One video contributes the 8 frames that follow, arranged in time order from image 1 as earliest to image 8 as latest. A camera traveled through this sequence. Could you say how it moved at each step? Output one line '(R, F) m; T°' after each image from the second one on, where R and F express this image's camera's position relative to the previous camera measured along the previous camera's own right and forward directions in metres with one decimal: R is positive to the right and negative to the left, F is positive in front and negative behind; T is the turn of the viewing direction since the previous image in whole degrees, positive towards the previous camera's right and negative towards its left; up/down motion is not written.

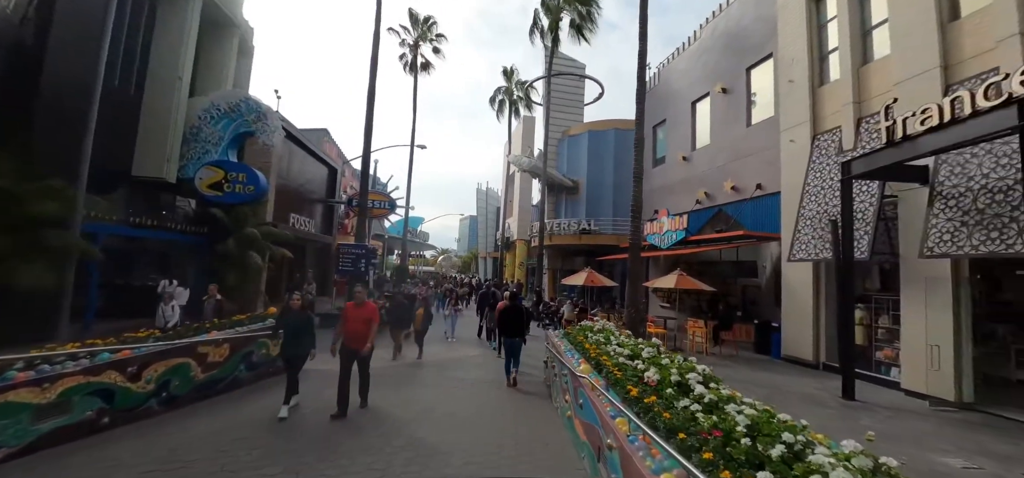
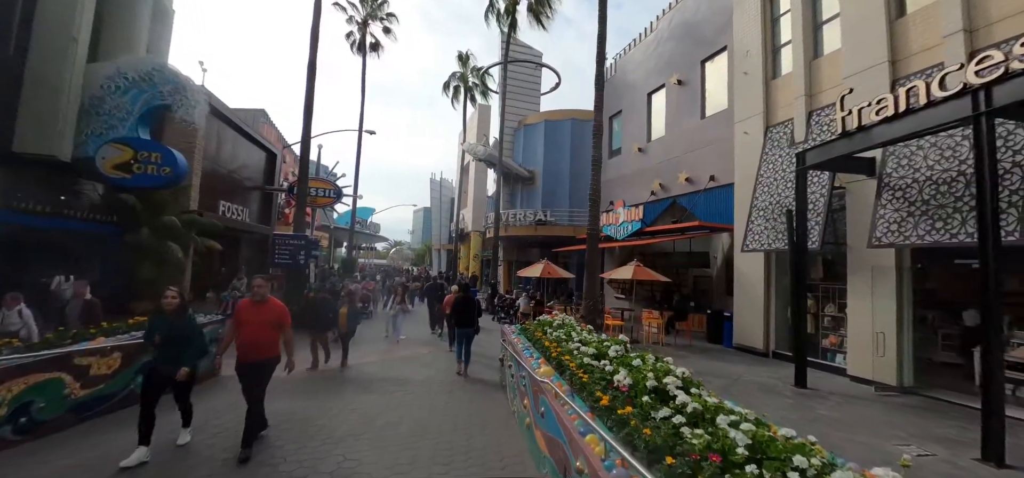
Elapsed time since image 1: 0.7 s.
(0.0, +0.6) m; +6°
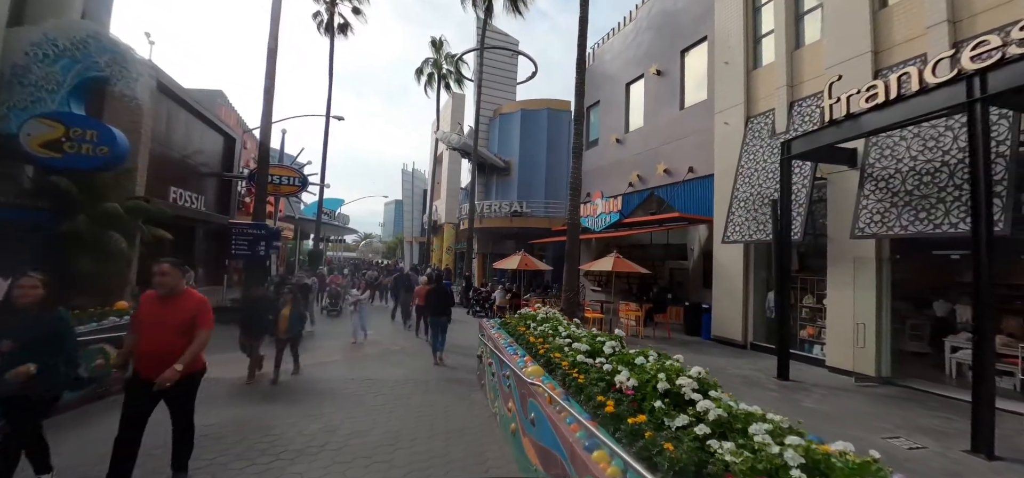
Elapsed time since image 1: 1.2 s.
(-0.1, +0.5) m; +4°
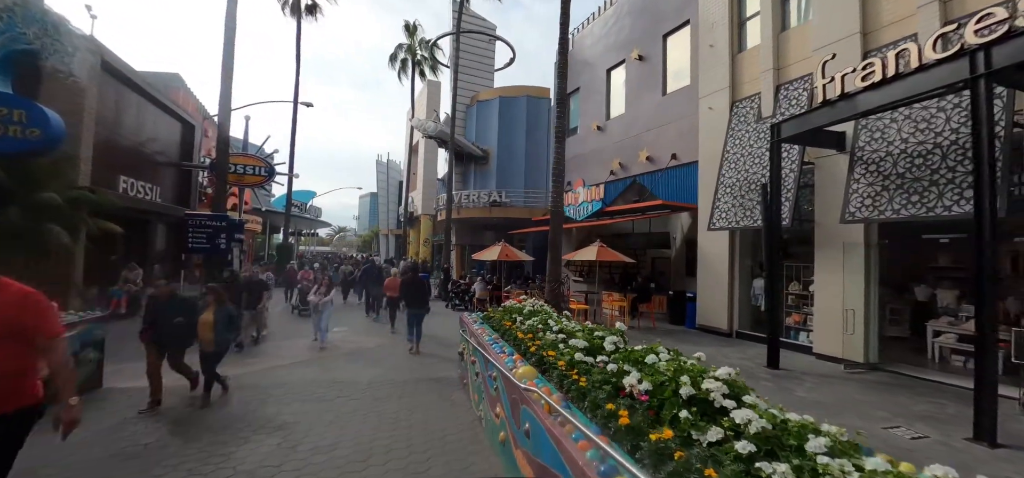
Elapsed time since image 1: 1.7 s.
(-0.1, +0.5) m; +3°
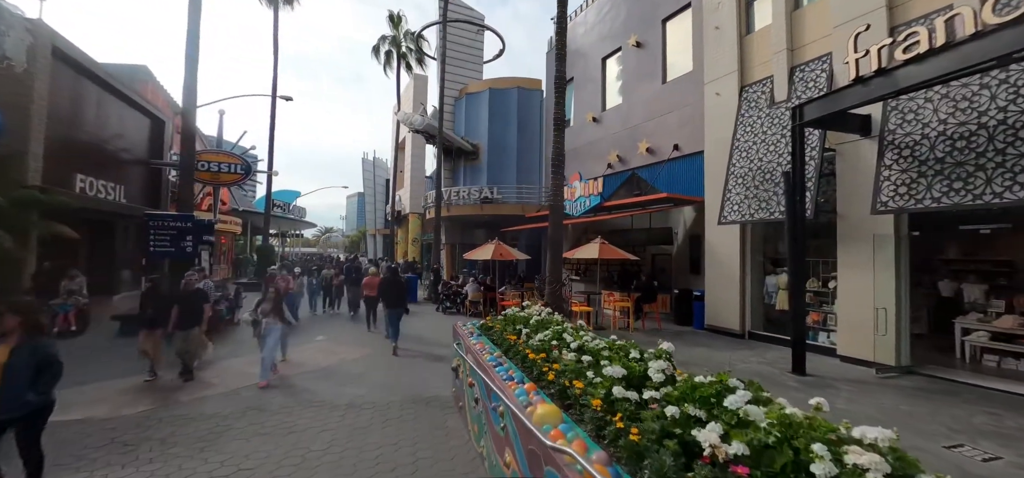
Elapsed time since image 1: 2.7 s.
(-0.1, +0.8) m; +1°
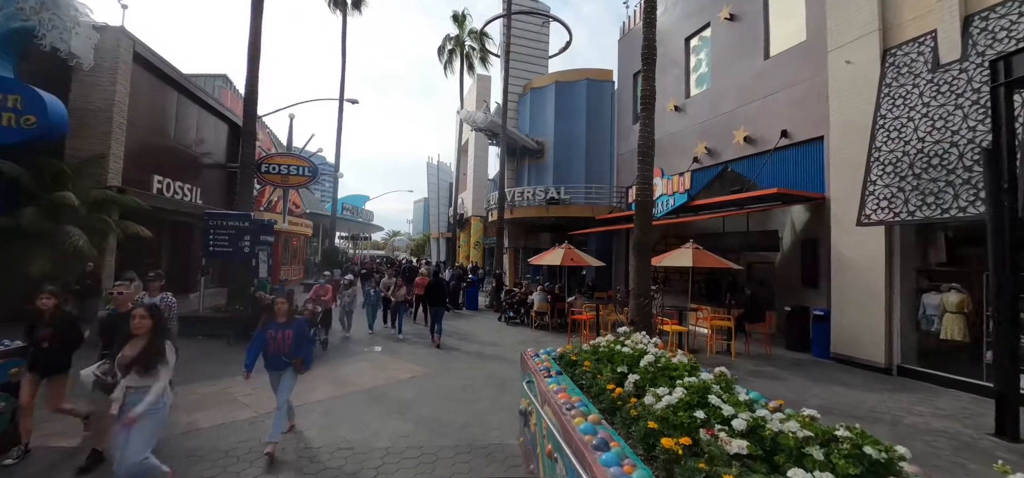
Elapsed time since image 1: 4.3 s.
(-0.3, +1.4) m; -8°
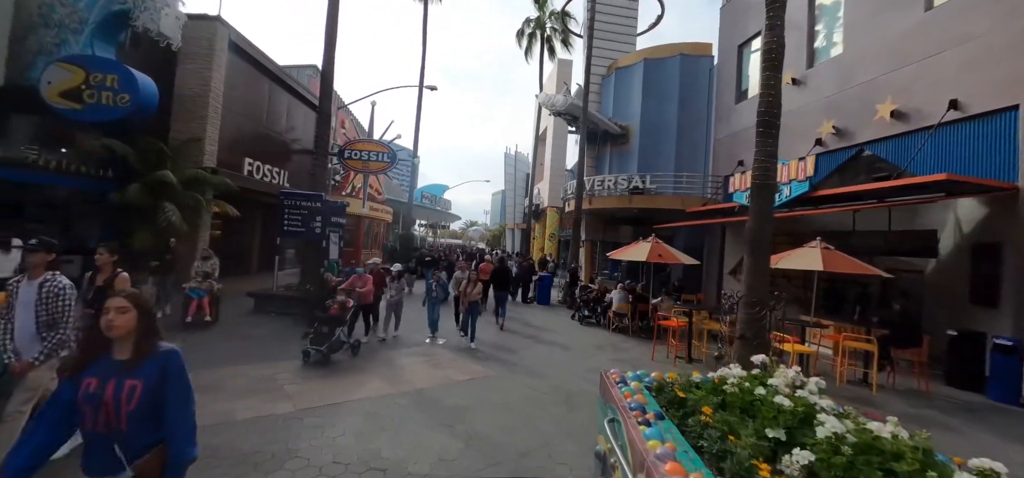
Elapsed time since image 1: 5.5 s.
(0.0, +1.0) m; -10°
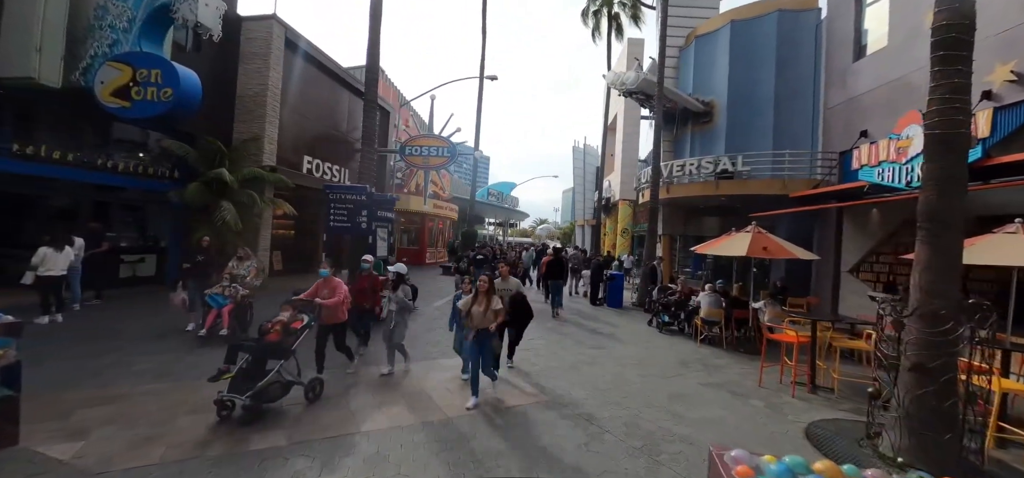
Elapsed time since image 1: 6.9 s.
(+0.2, +1.4) m; -9°
